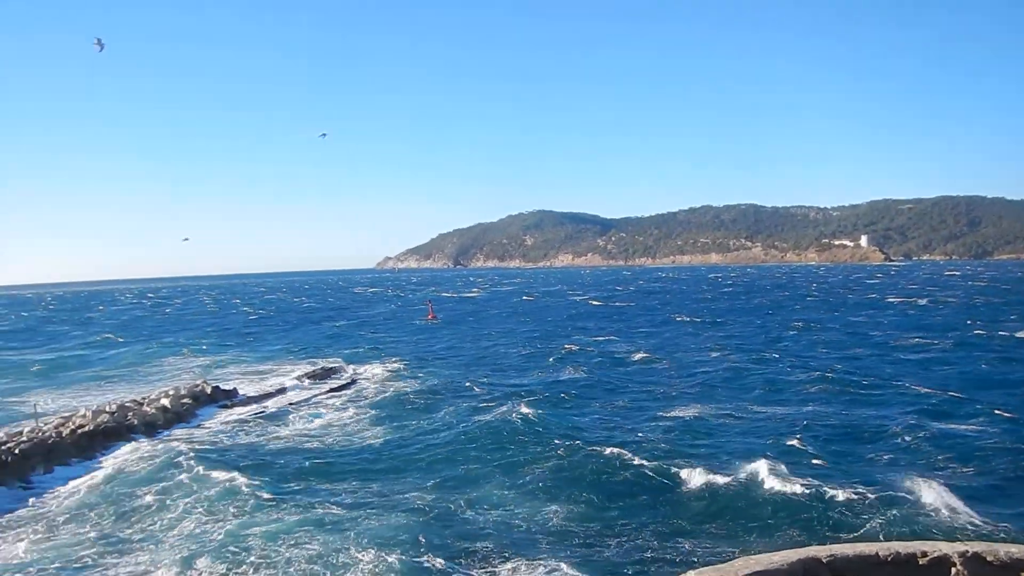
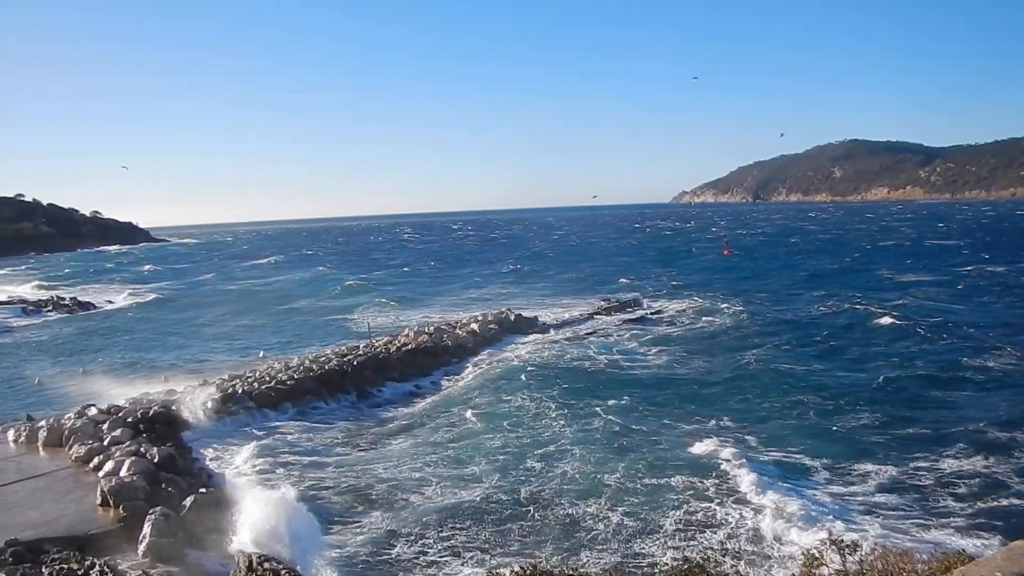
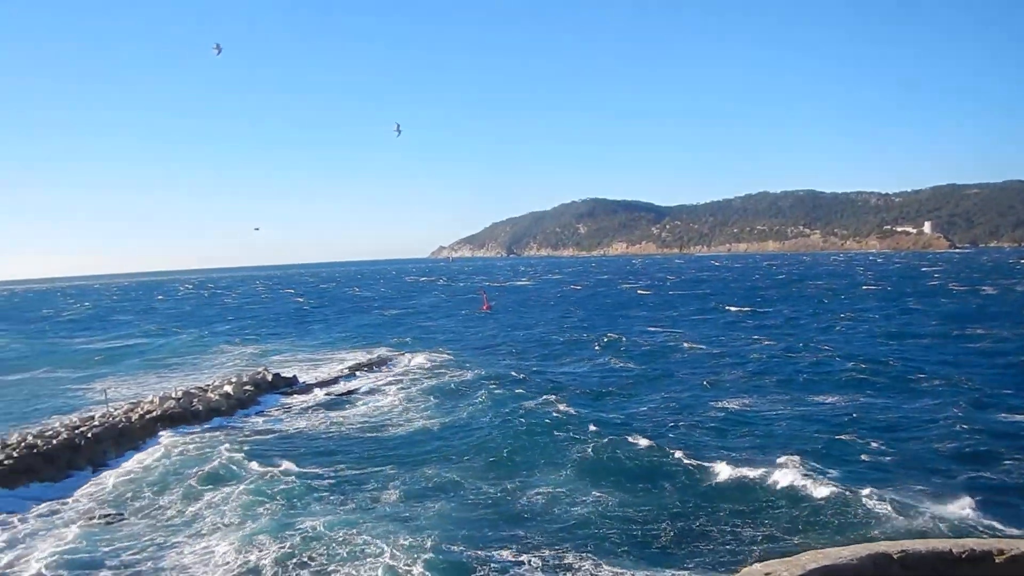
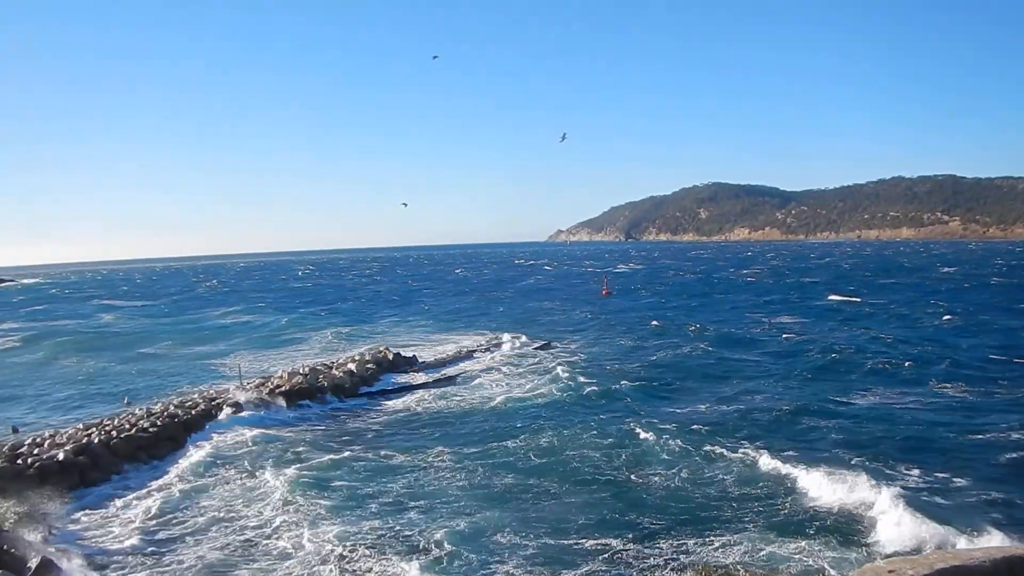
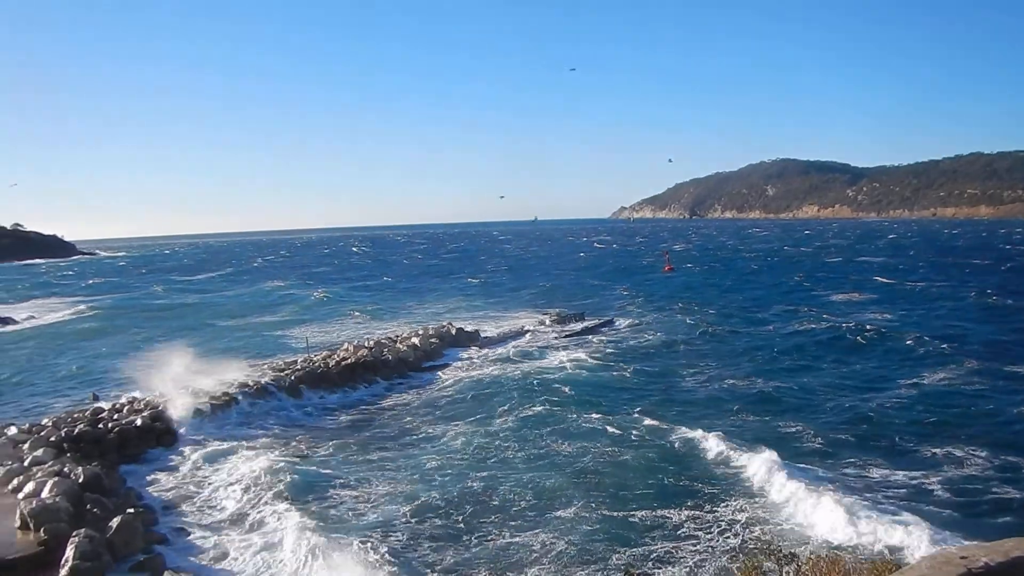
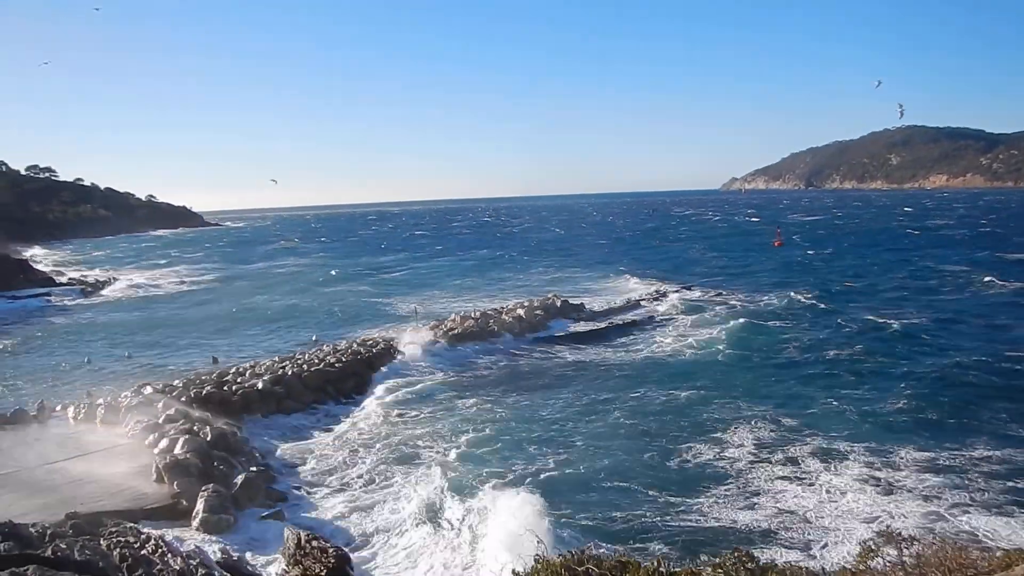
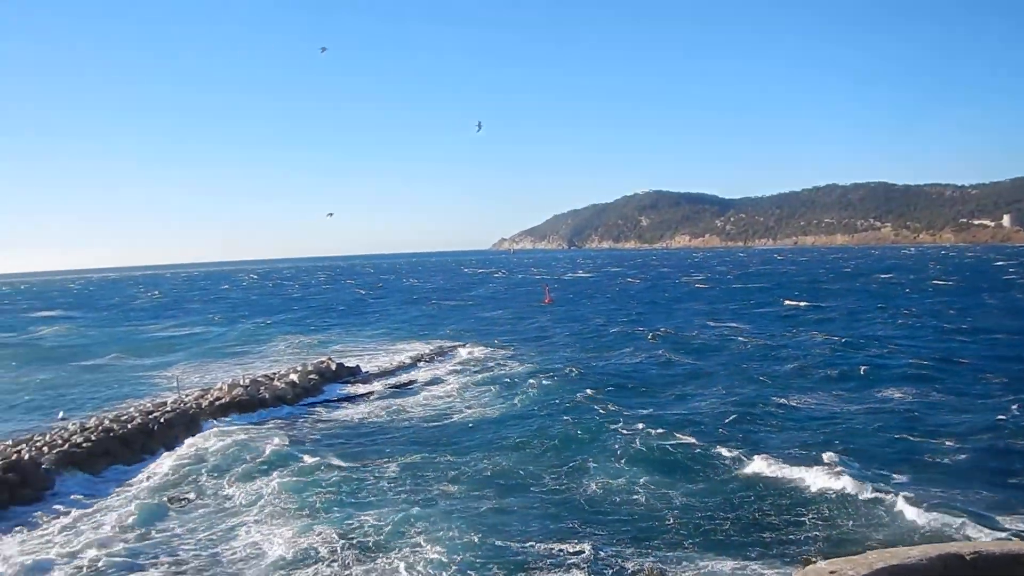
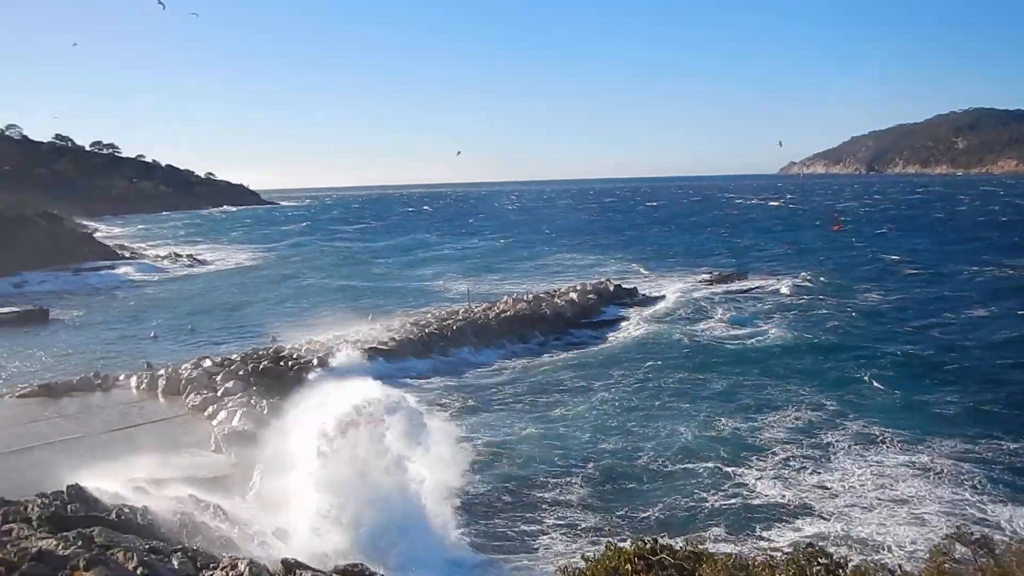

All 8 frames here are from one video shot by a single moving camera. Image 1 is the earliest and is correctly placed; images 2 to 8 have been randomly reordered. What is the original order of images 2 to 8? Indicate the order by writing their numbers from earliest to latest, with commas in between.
3, 7, 4, 5, 2, 6, 8
